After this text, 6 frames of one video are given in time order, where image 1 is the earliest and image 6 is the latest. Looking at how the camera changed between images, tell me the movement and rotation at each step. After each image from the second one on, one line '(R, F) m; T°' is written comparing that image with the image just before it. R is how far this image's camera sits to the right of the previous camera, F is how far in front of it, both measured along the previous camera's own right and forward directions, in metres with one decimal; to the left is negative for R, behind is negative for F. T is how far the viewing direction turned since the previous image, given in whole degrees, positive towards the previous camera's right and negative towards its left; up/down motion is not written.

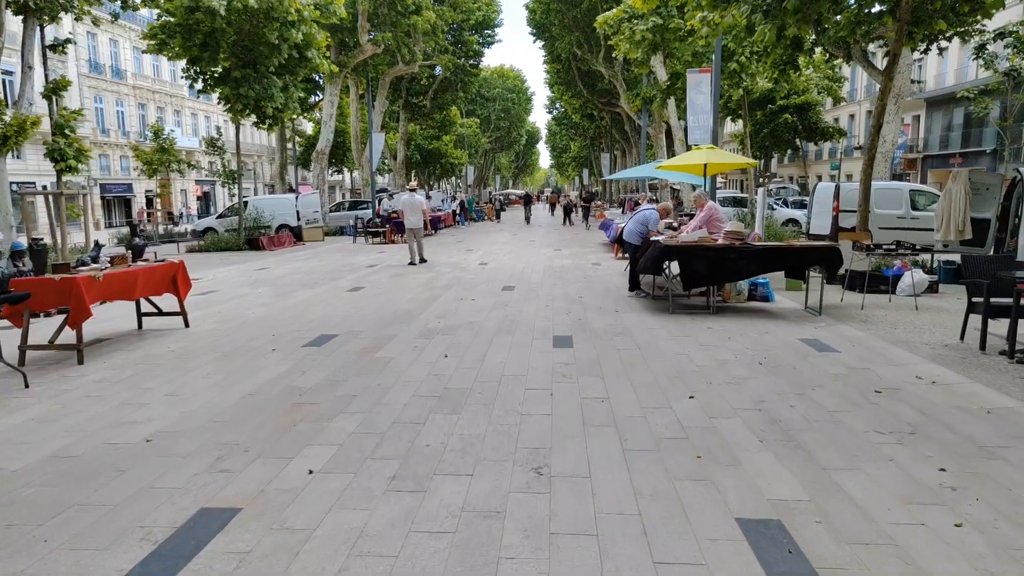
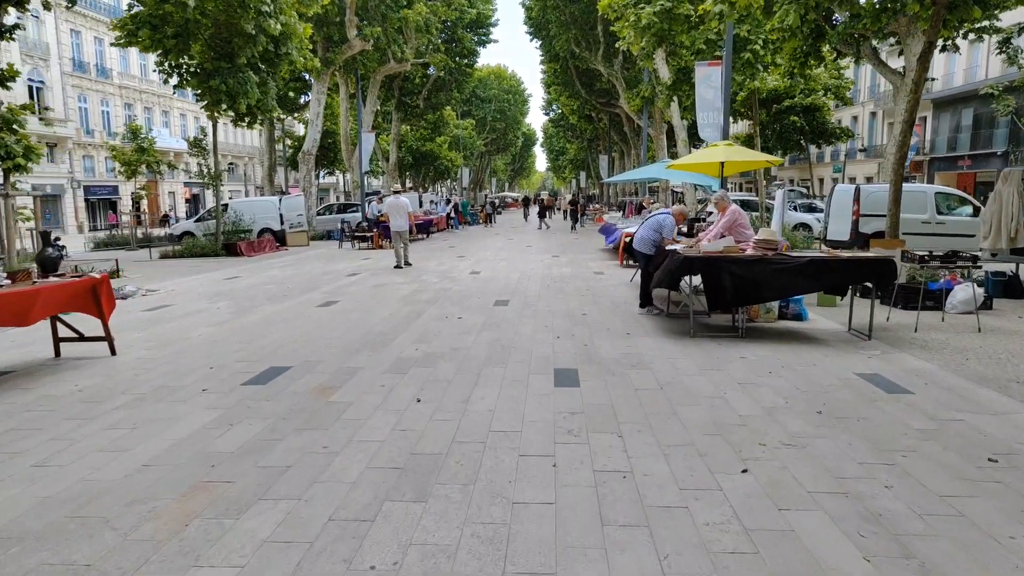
(0.0, +1.4) m; 0°
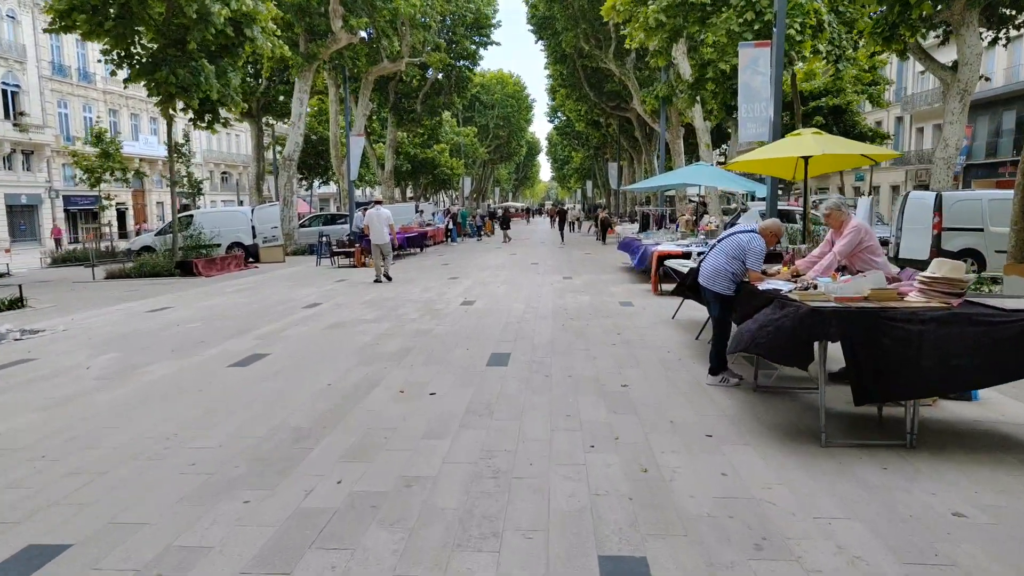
(0.0, +3.1) m; 0°
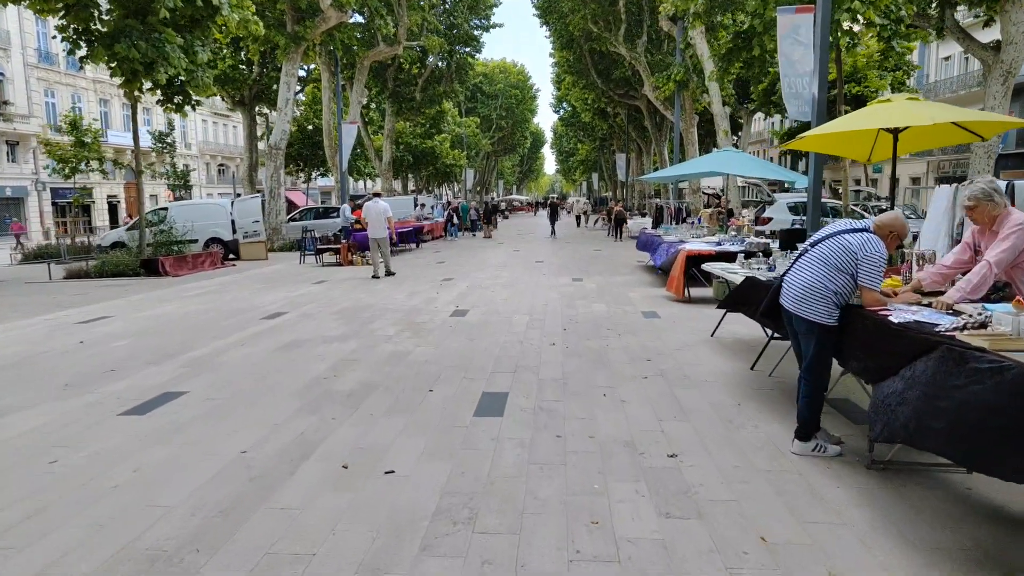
(0.0, +1.9) m; 0°
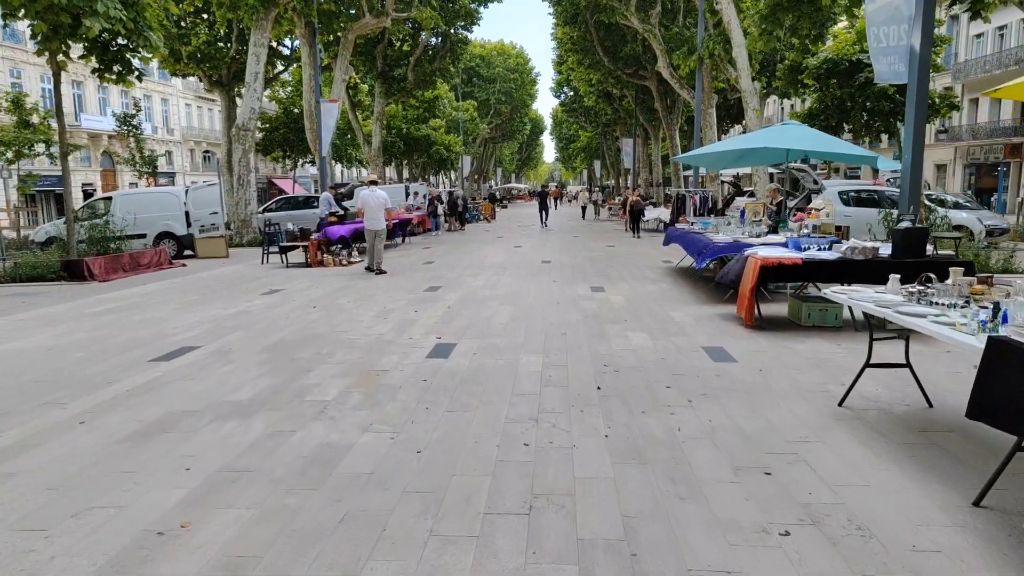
(-0.1, +2.9) m; 0°
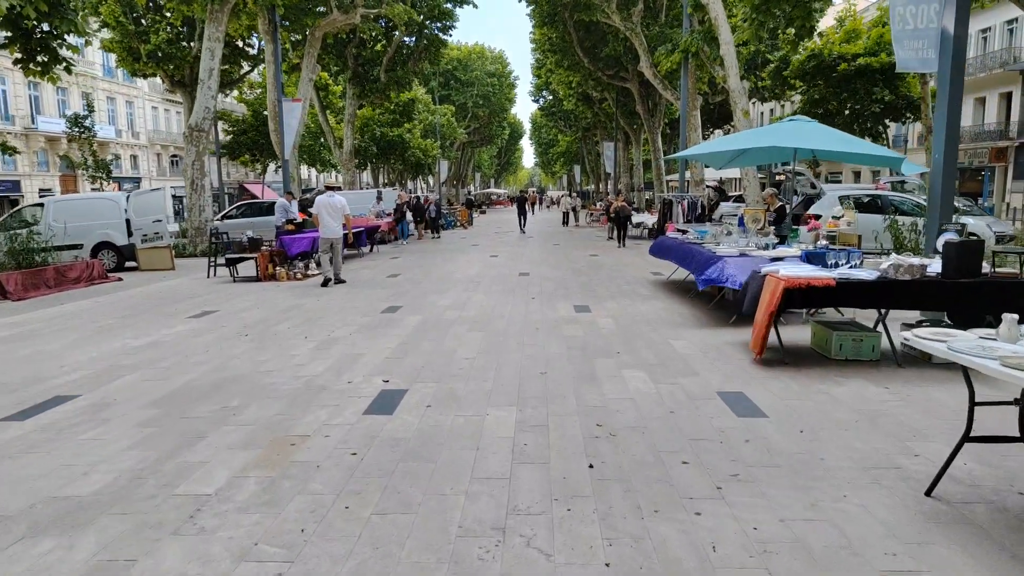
(+0.1, +1.4) m; +2°
